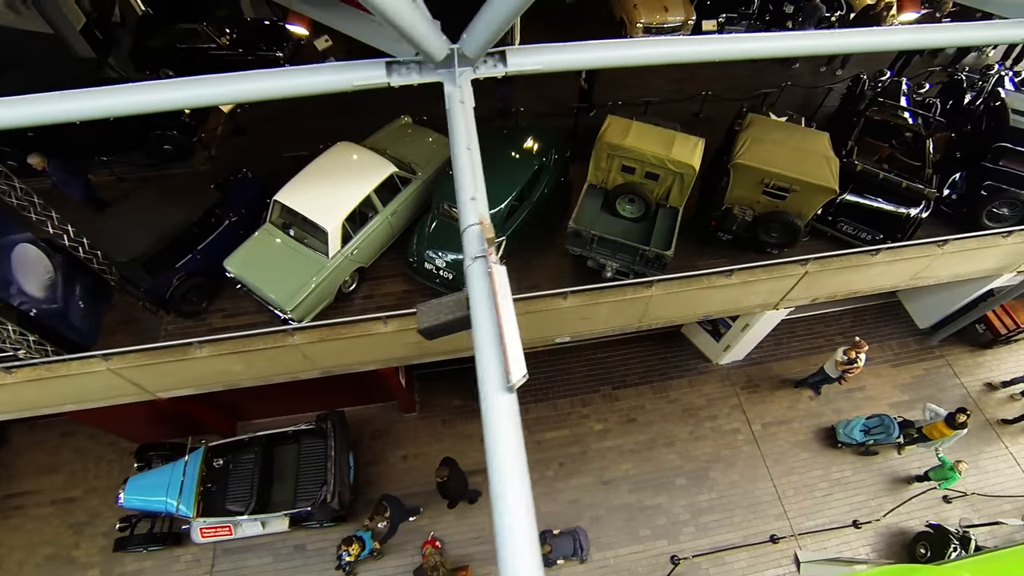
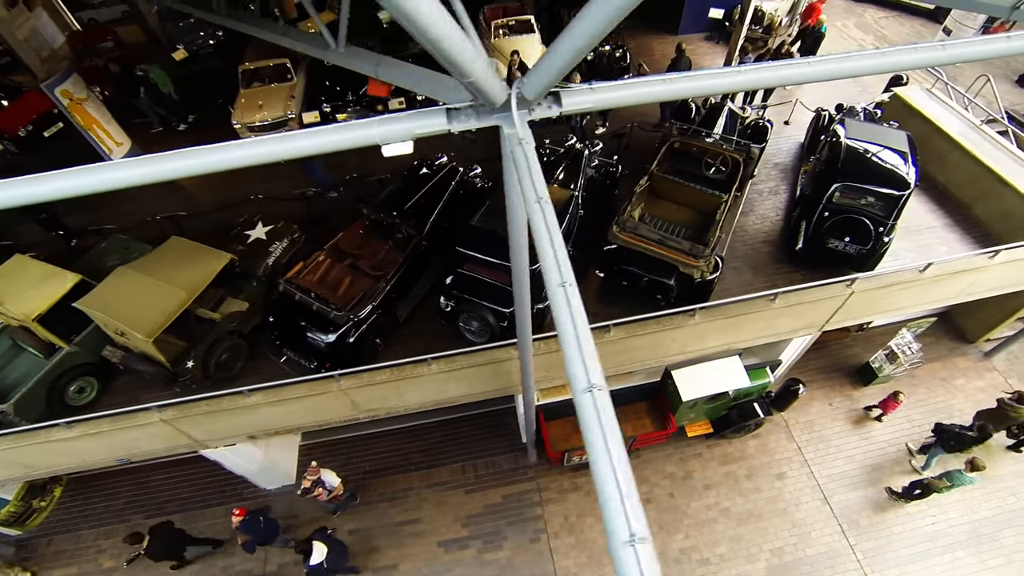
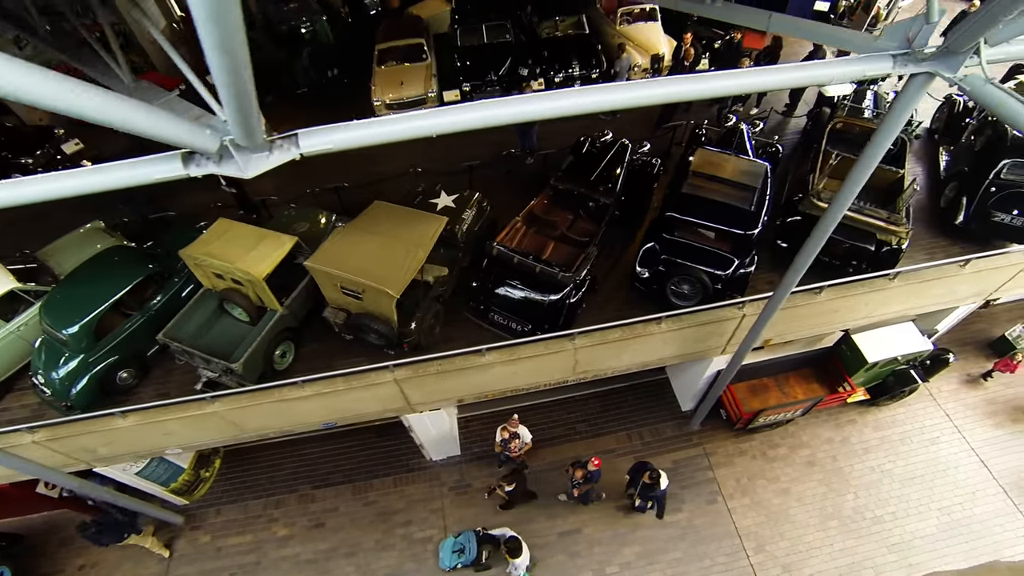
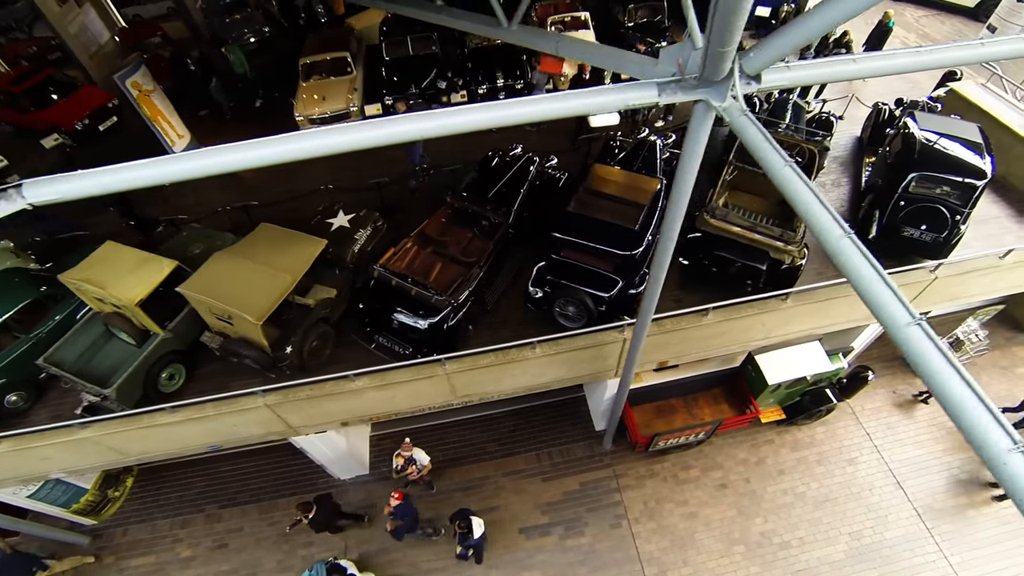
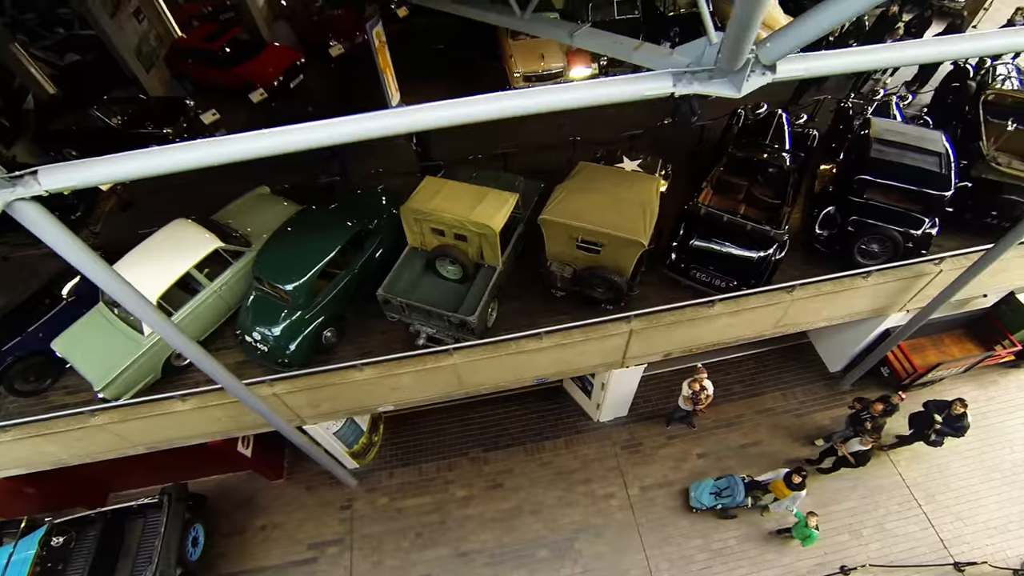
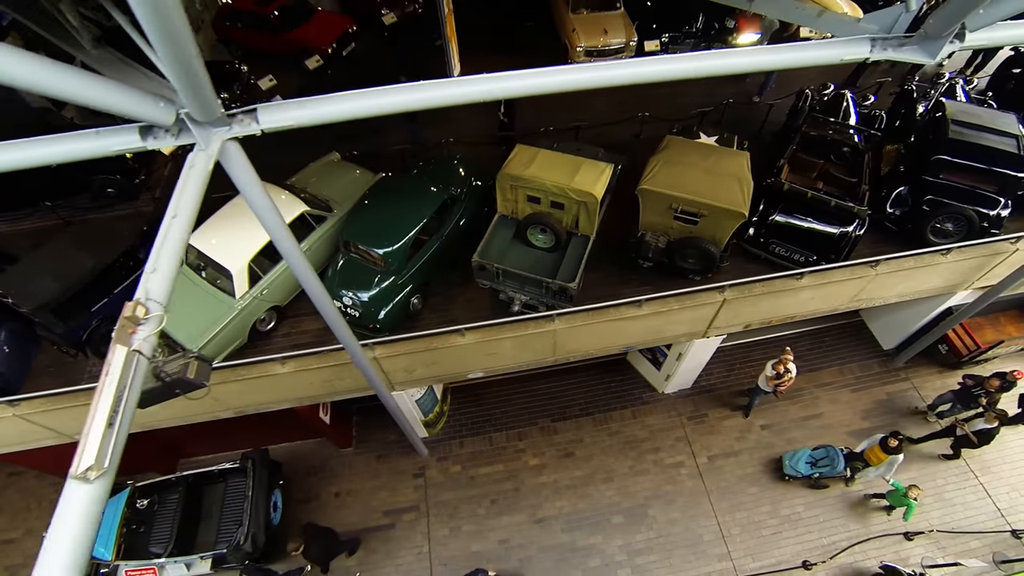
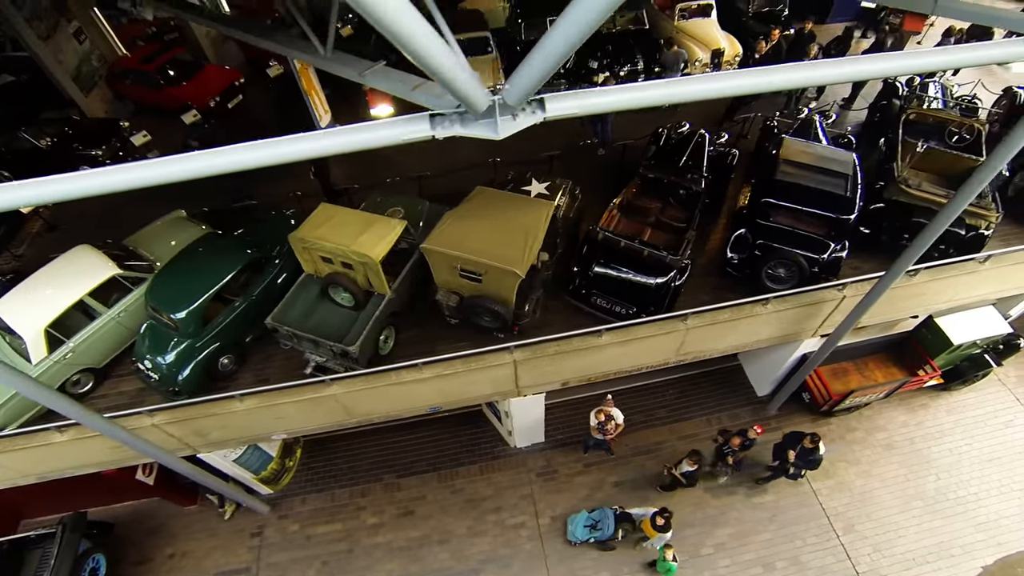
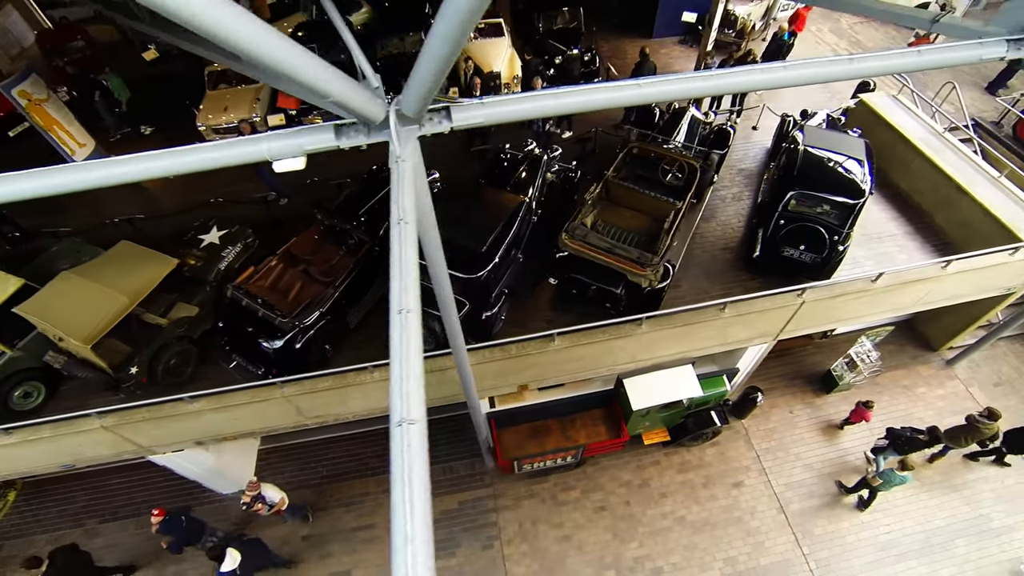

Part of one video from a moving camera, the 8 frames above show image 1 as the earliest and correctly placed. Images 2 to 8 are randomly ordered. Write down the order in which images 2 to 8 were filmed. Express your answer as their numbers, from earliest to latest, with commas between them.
6, 5, 7, 3, 4, 2, 8
